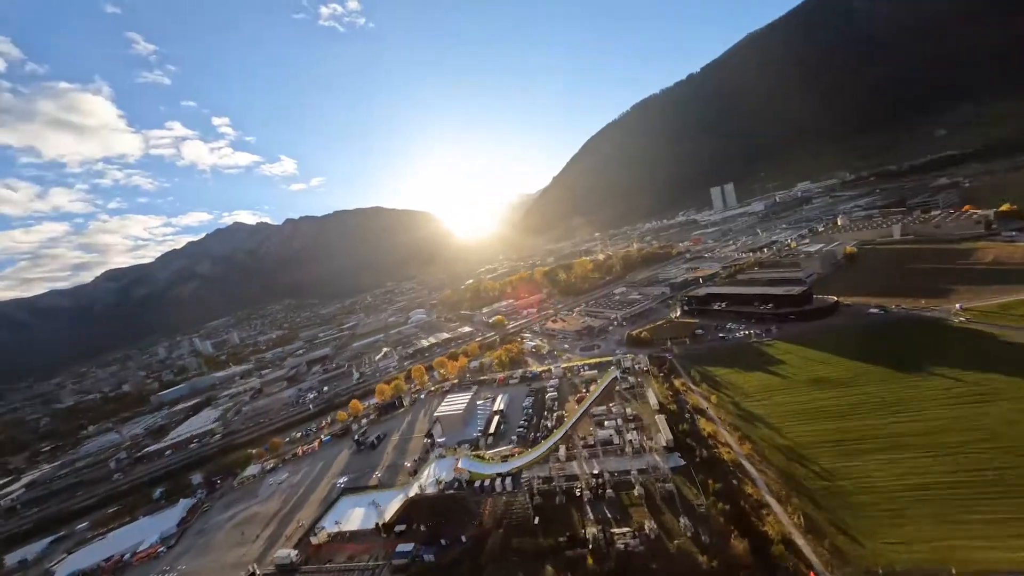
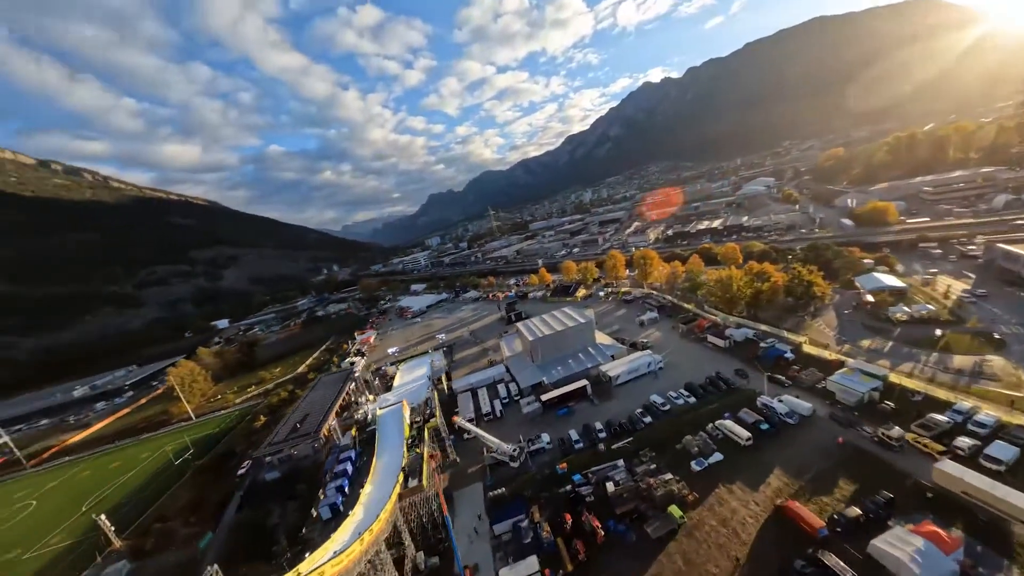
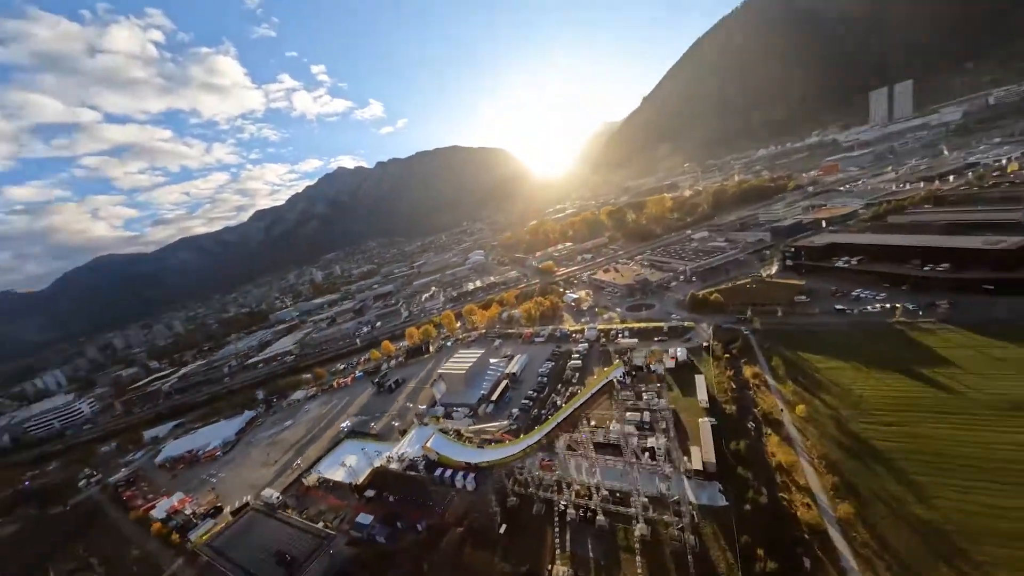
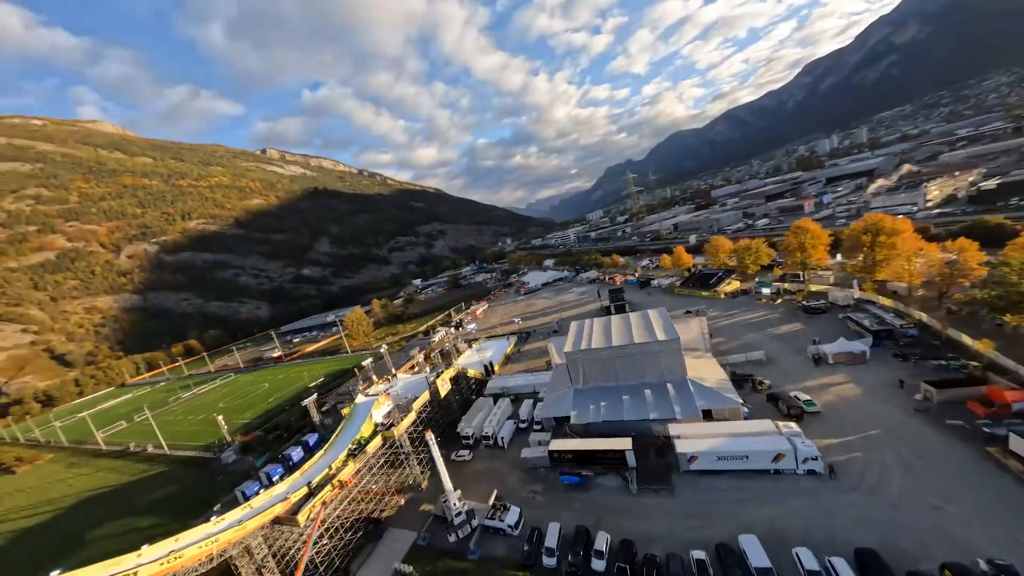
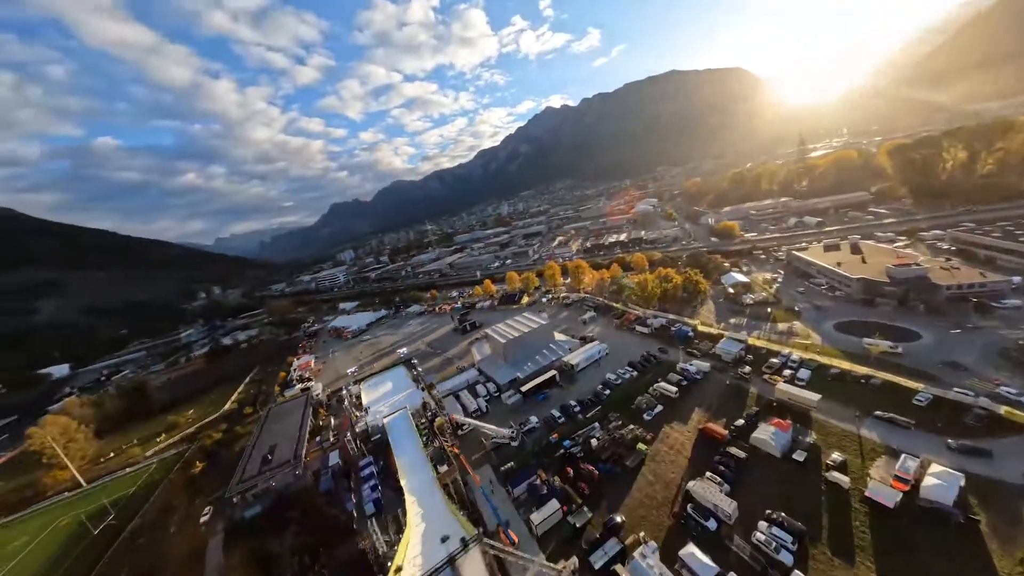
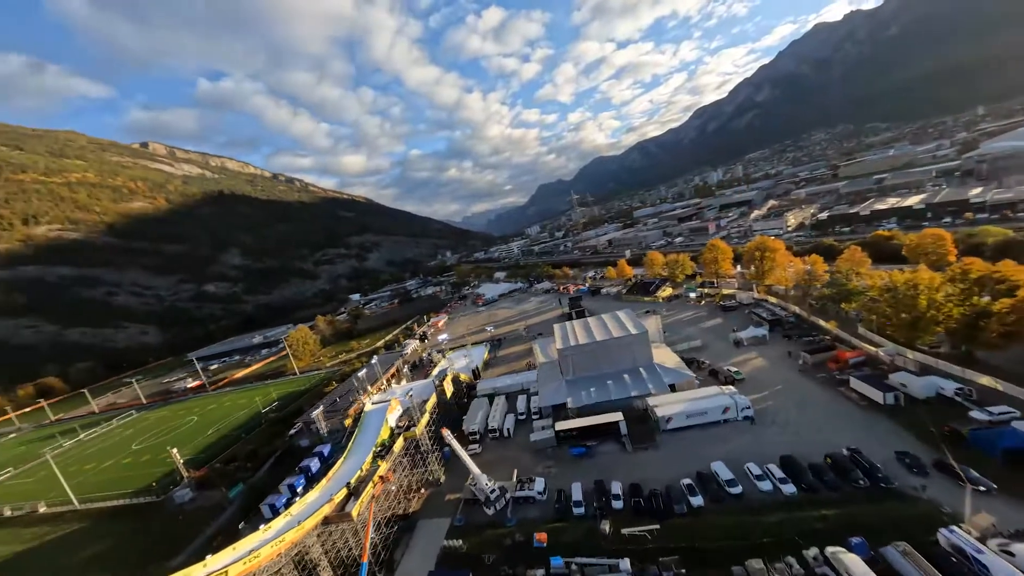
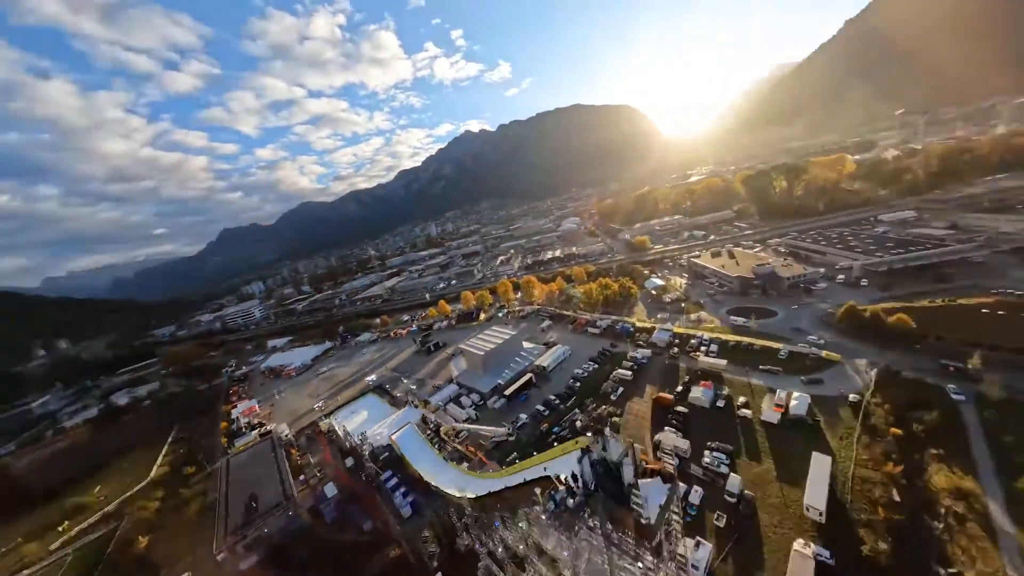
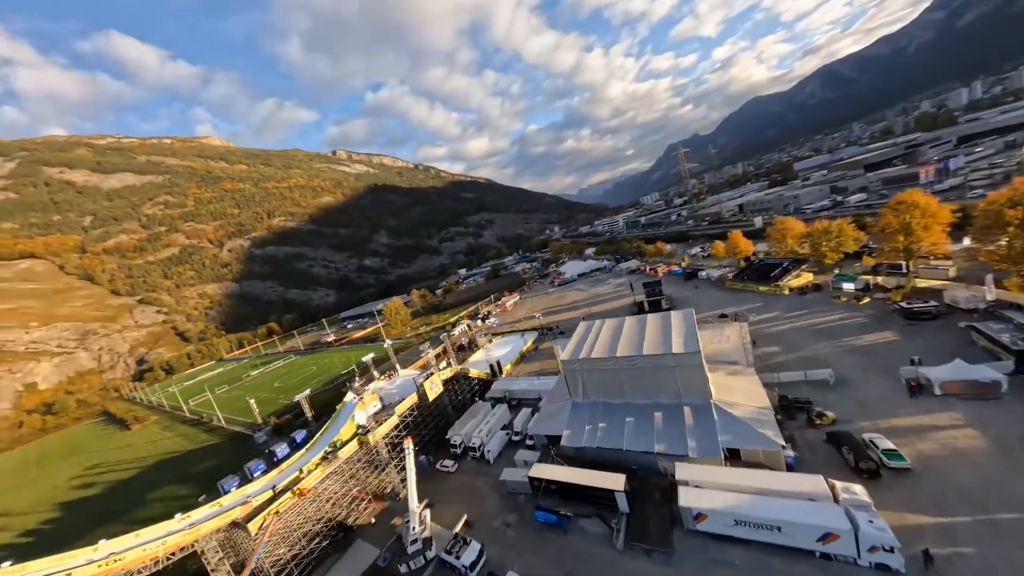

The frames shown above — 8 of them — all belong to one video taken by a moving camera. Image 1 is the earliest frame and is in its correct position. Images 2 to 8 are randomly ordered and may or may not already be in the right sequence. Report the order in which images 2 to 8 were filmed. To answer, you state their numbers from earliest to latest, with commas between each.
3, 7, 5, 2, 6, 4, 8
